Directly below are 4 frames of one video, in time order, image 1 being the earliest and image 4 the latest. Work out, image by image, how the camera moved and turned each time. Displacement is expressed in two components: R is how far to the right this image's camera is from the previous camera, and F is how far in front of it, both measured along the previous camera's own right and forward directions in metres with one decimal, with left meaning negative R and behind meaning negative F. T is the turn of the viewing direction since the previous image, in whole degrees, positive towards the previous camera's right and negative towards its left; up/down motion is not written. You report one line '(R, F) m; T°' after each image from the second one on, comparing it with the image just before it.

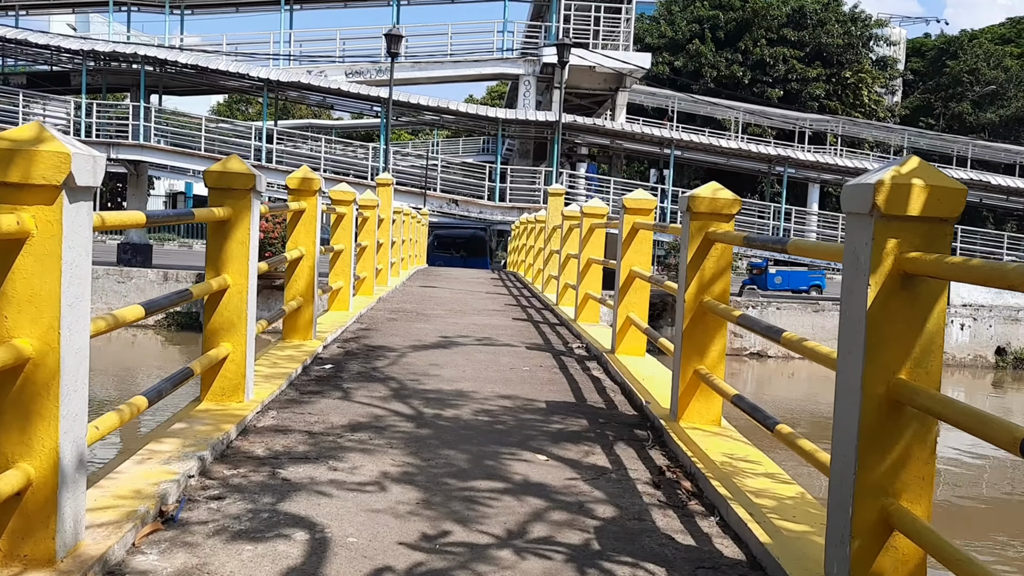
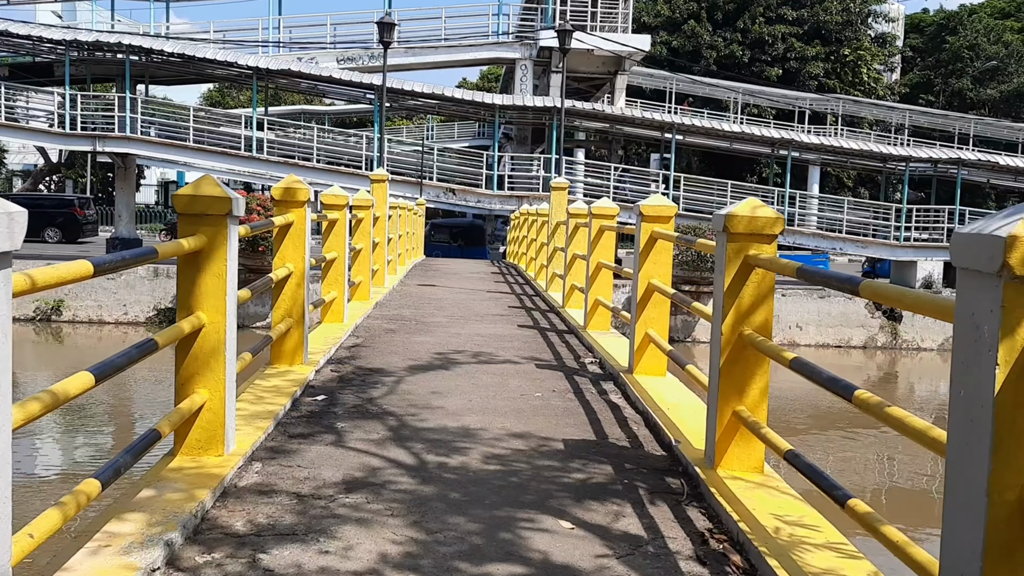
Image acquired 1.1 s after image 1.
(-0.1, +0.5) m; 0°
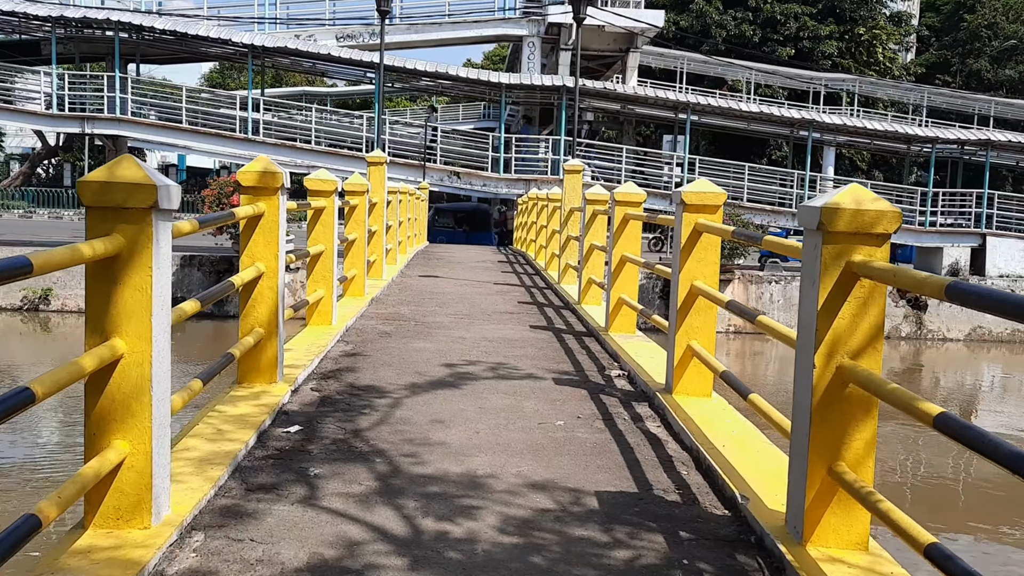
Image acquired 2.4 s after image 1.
(-0.1, +0.9) m; 0°
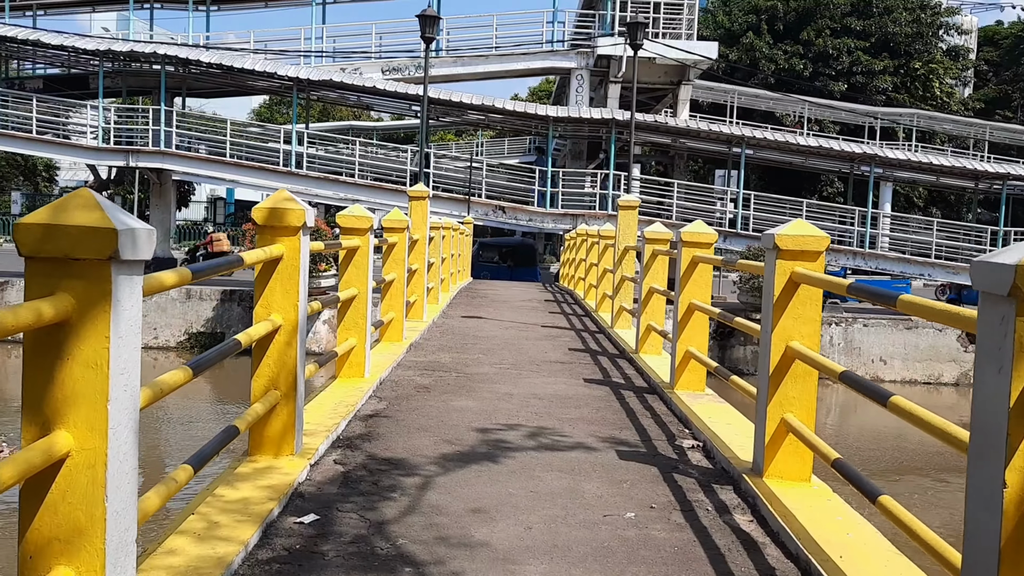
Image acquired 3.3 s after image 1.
(-0.1, +0.7) m; -3°
